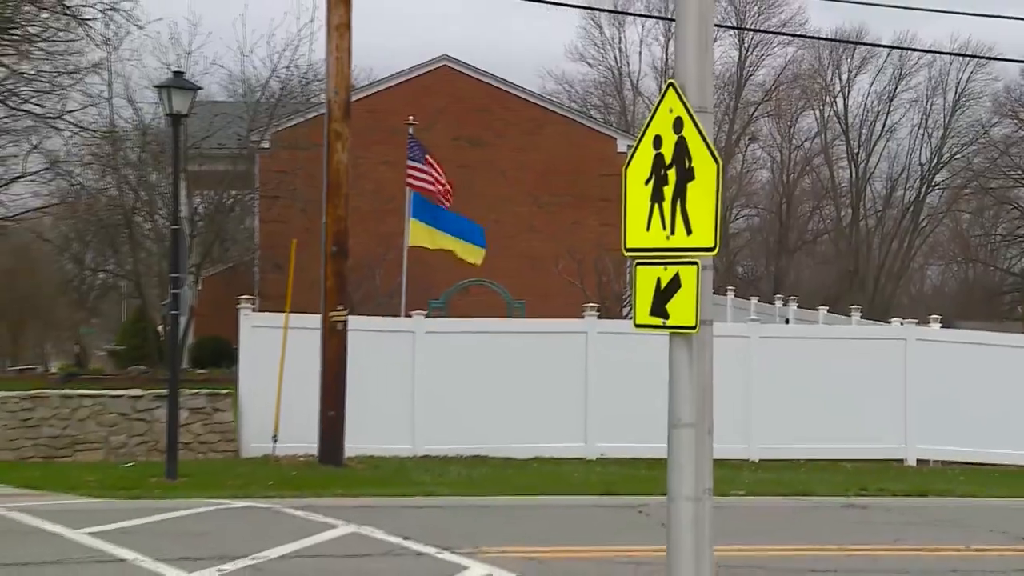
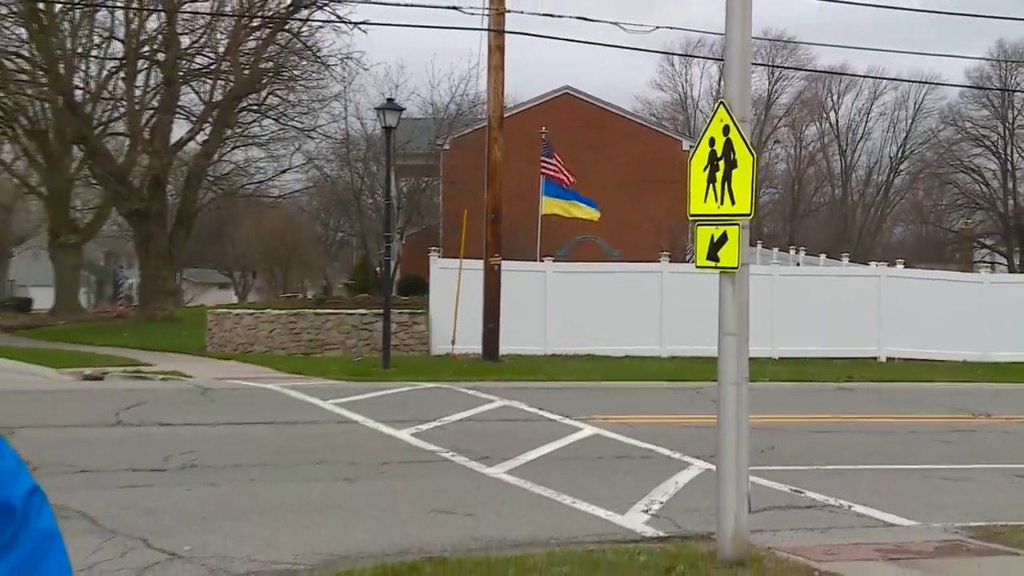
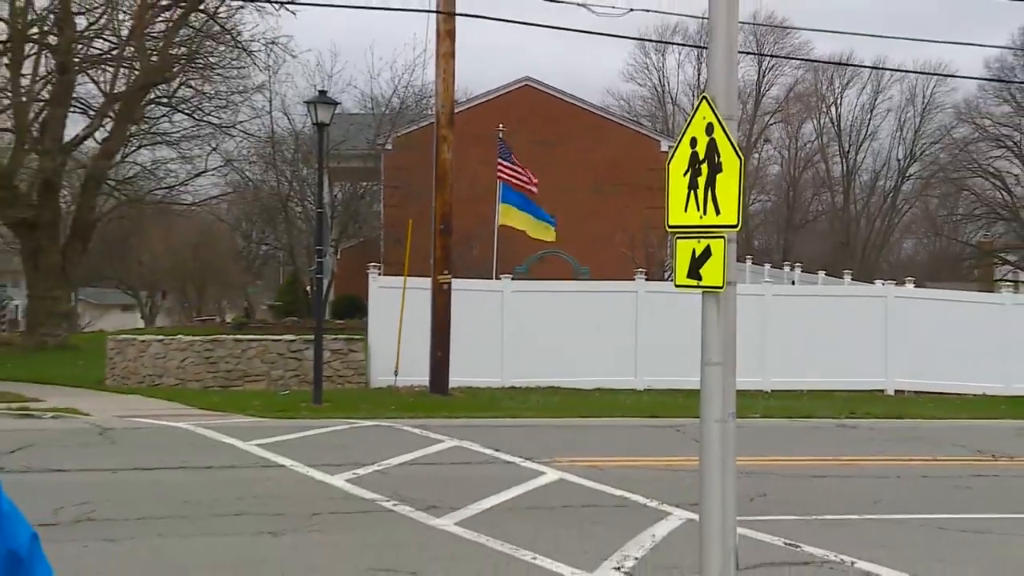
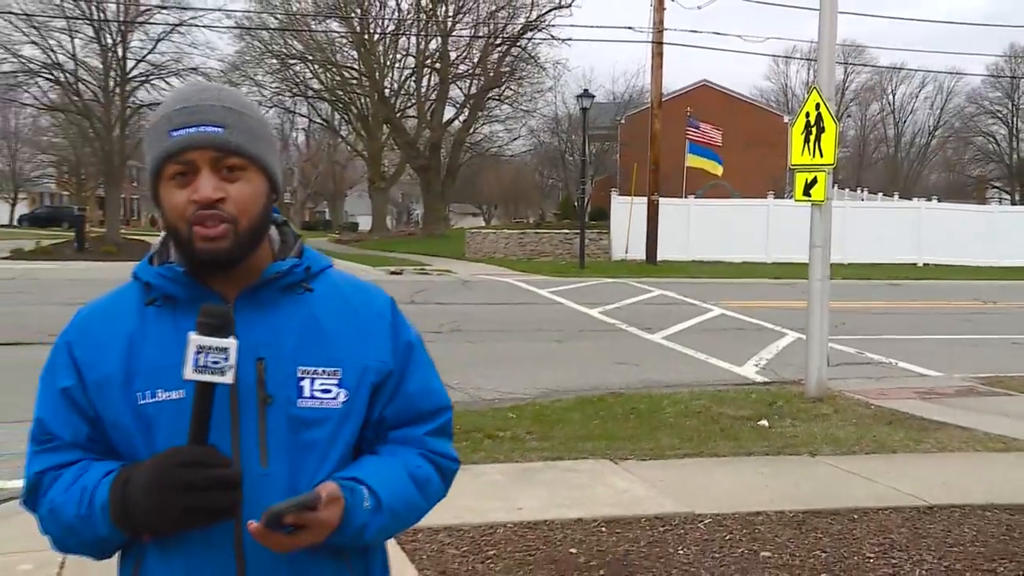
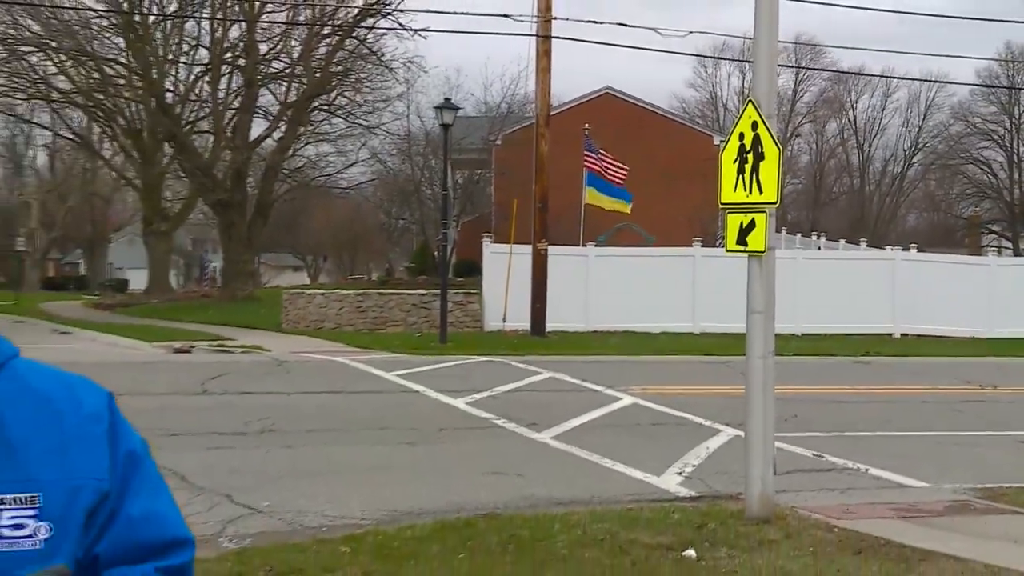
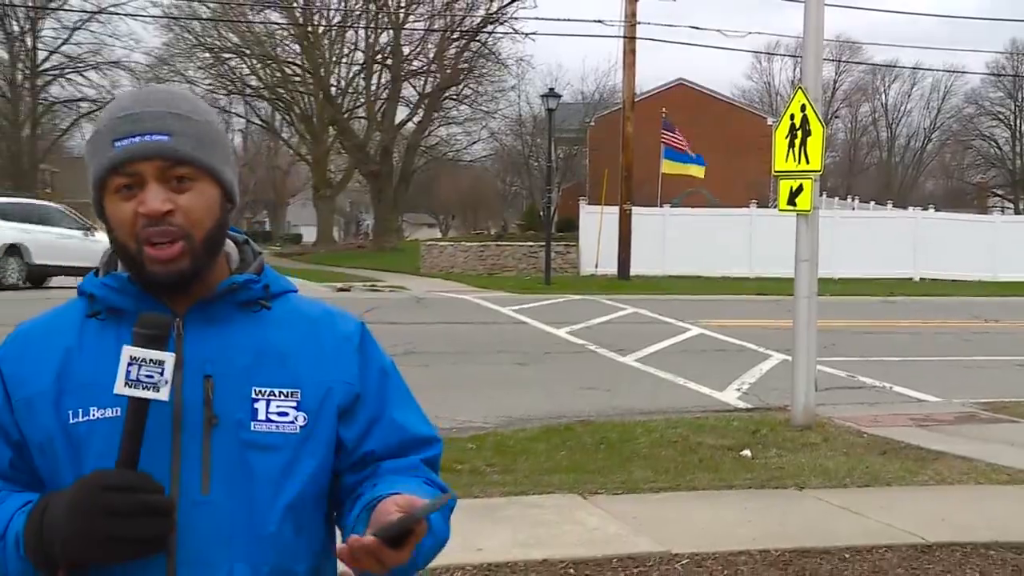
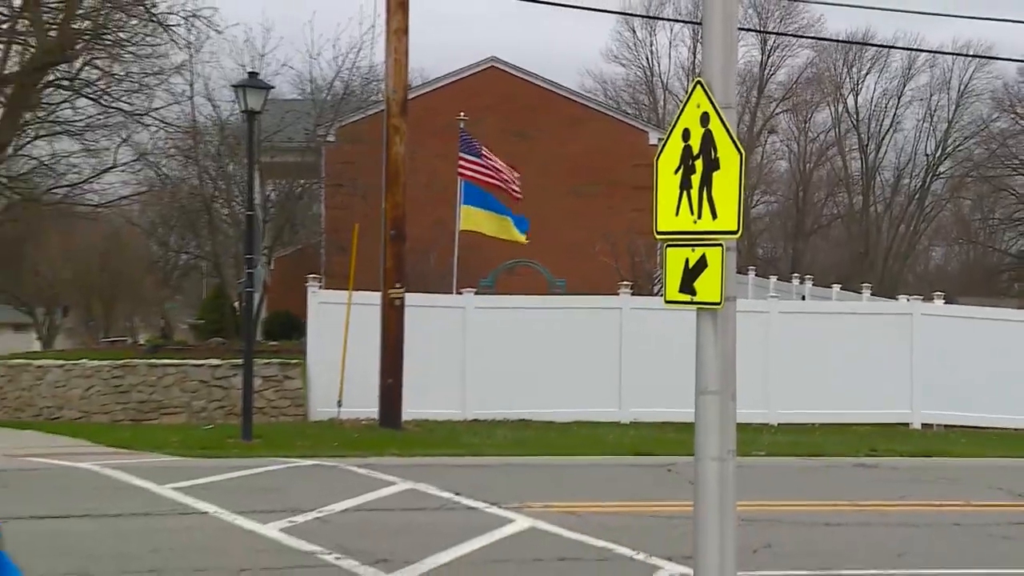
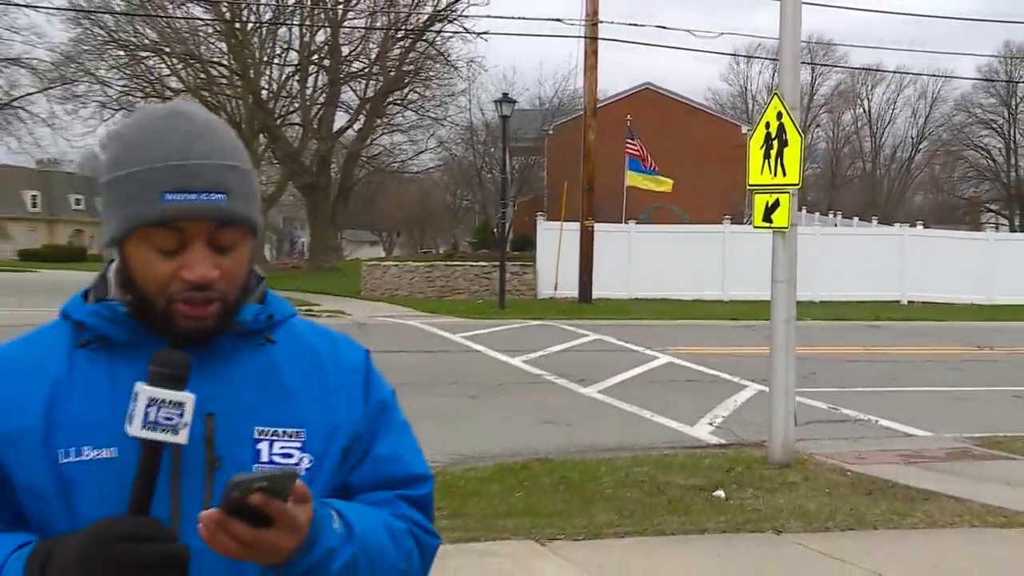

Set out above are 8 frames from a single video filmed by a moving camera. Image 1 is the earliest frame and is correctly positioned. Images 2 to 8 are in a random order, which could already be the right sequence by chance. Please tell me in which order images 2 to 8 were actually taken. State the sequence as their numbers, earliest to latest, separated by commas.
7, 3, 2, 5, 8, 6, 4
